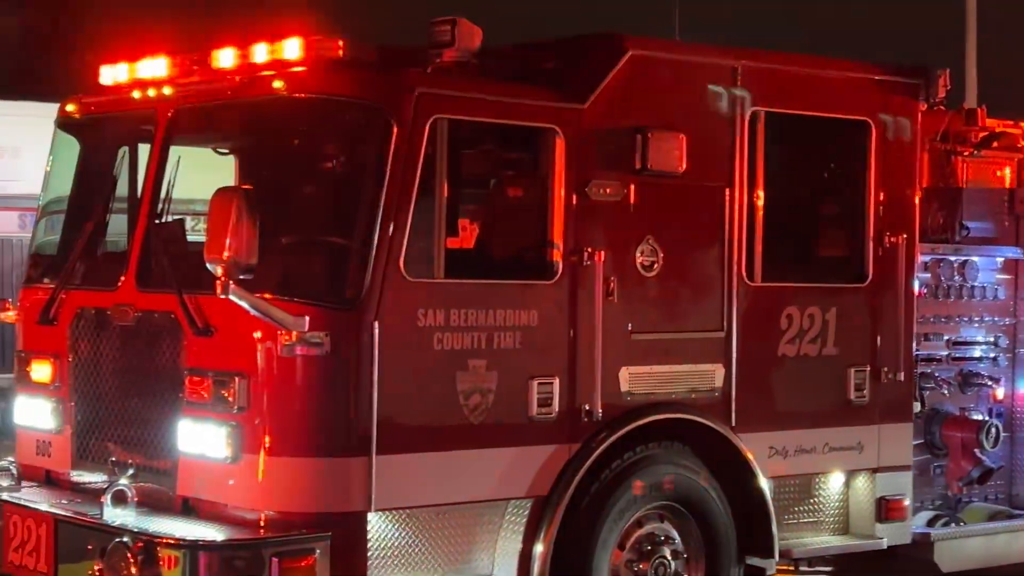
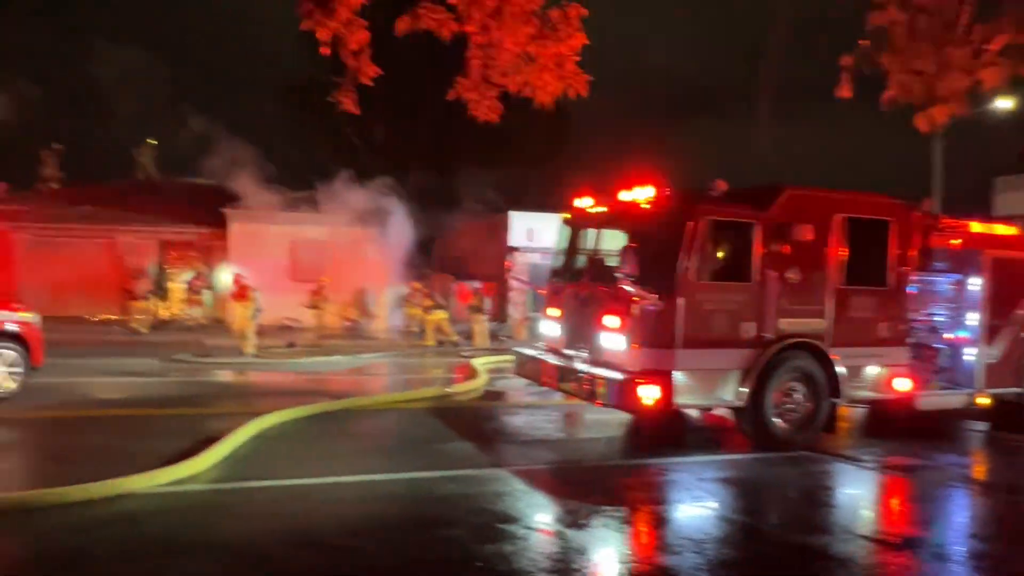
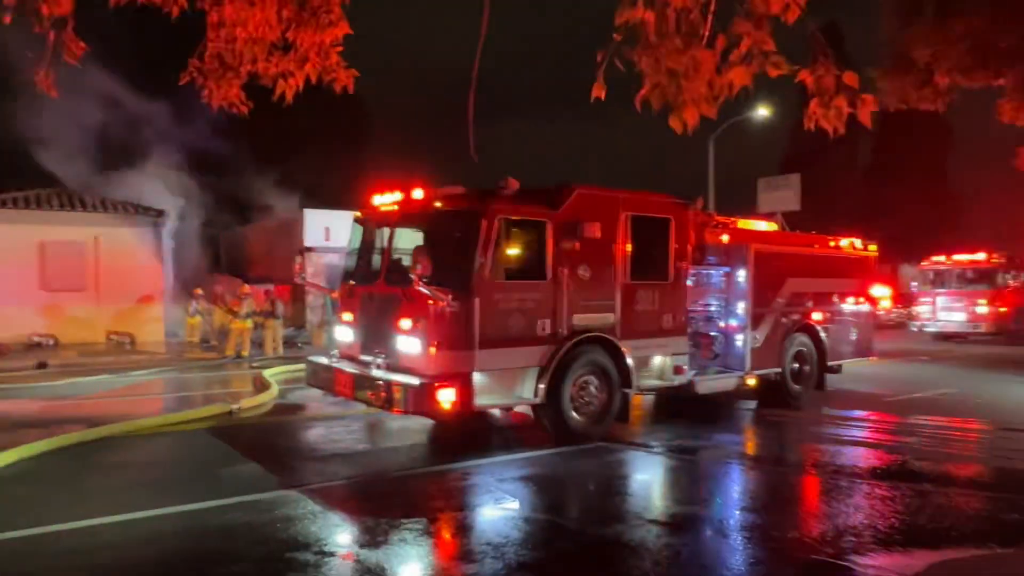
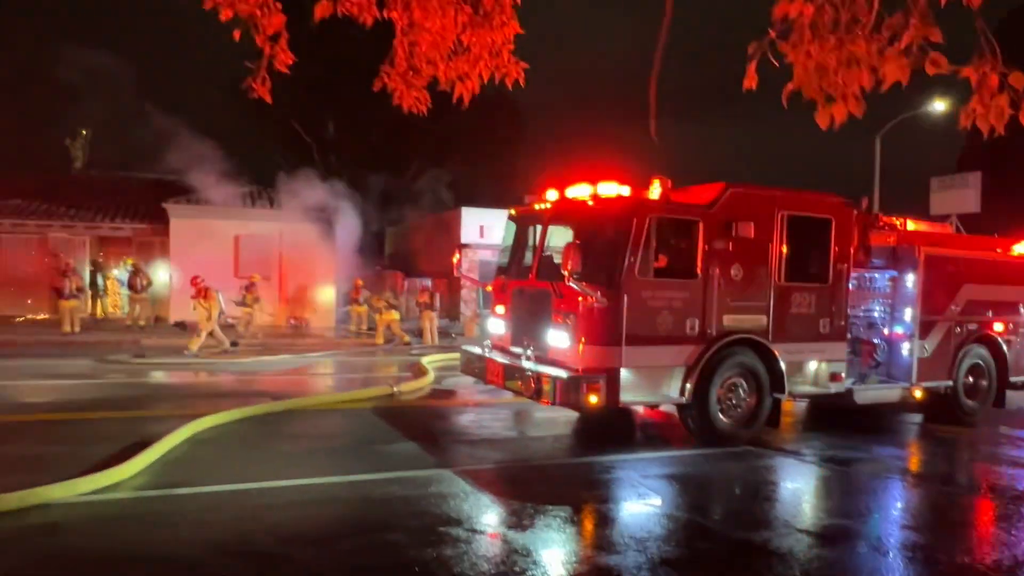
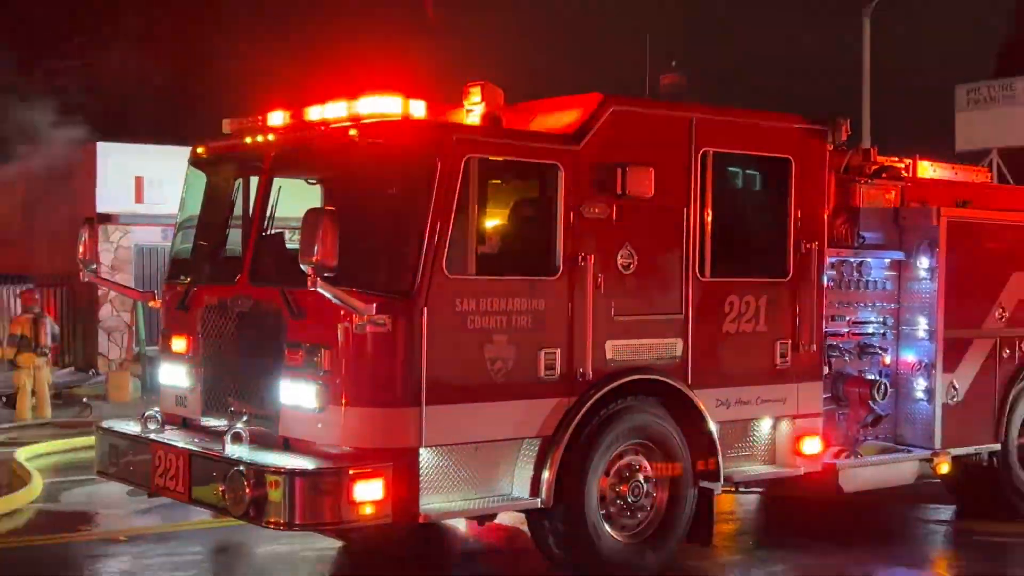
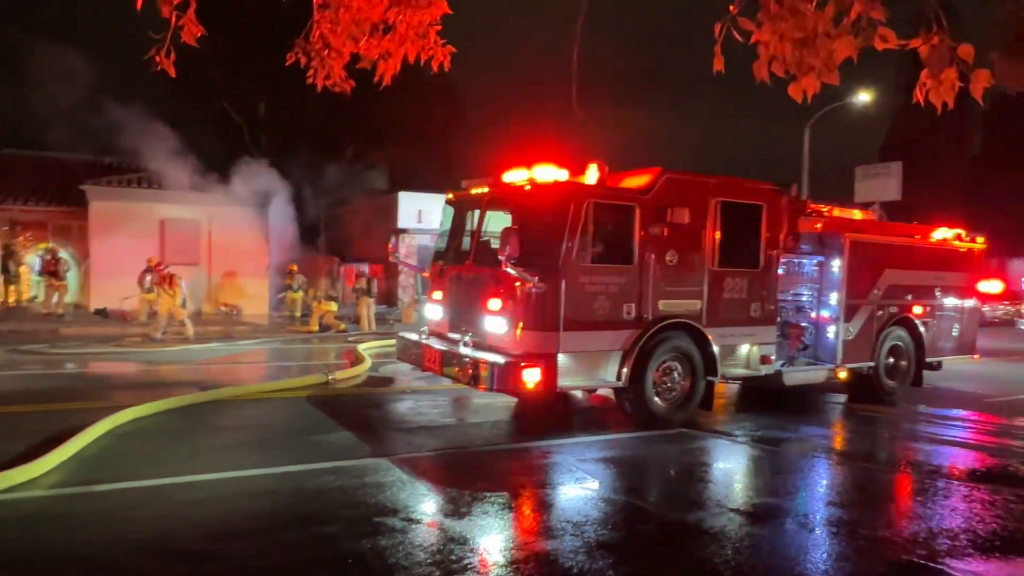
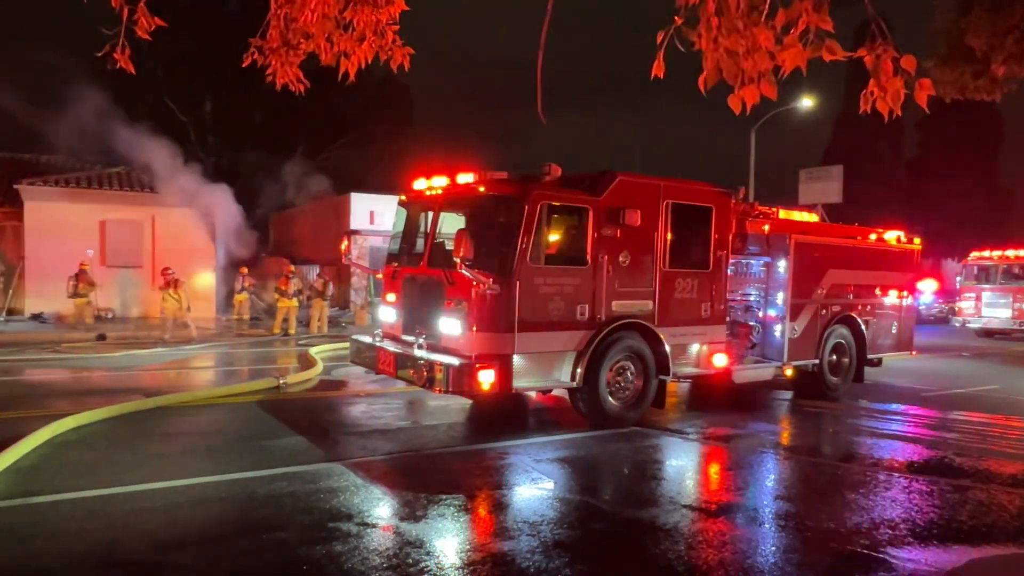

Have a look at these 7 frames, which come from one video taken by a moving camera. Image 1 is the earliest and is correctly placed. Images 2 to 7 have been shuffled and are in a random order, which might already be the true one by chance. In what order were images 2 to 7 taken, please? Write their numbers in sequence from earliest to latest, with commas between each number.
5, 3, 7, 6, 4, 2
